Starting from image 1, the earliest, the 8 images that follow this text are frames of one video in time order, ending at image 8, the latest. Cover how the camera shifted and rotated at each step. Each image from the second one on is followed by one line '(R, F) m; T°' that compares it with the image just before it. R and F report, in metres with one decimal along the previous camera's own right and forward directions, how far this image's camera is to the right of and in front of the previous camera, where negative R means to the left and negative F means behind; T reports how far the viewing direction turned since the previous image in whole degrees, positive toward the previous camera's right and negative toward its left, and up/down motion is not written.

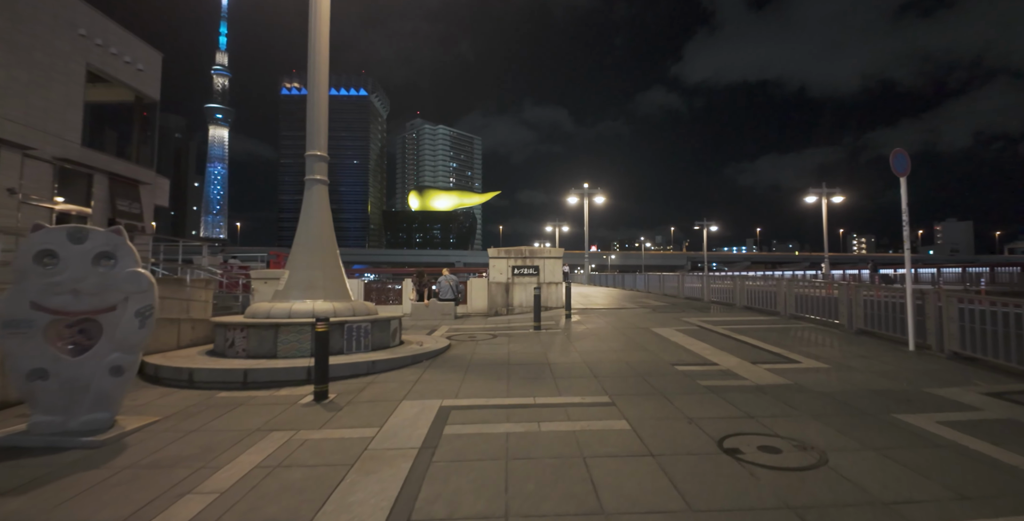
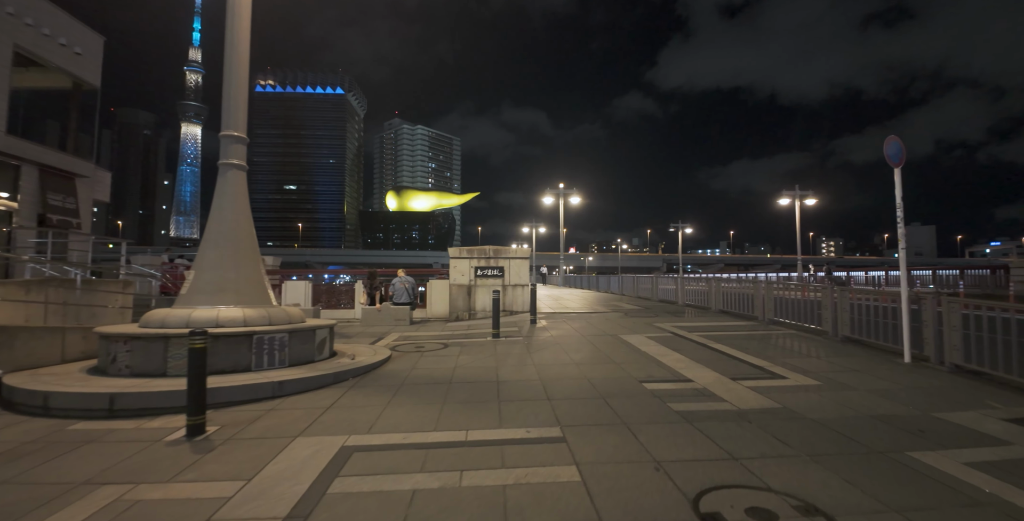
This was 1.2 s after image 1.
(+0.6, +1.1) m; +3°
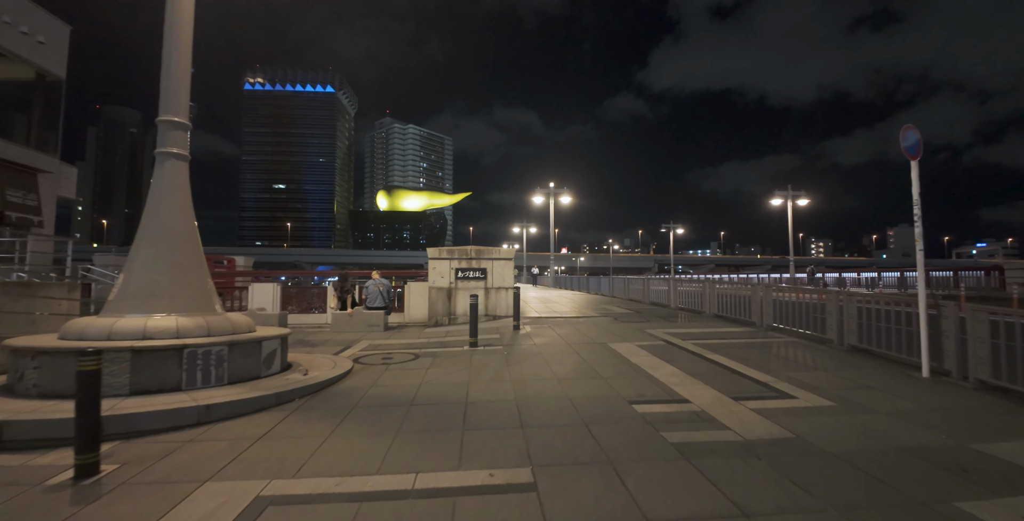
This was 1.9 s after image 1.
(+0.3, +0.8) m; +1°
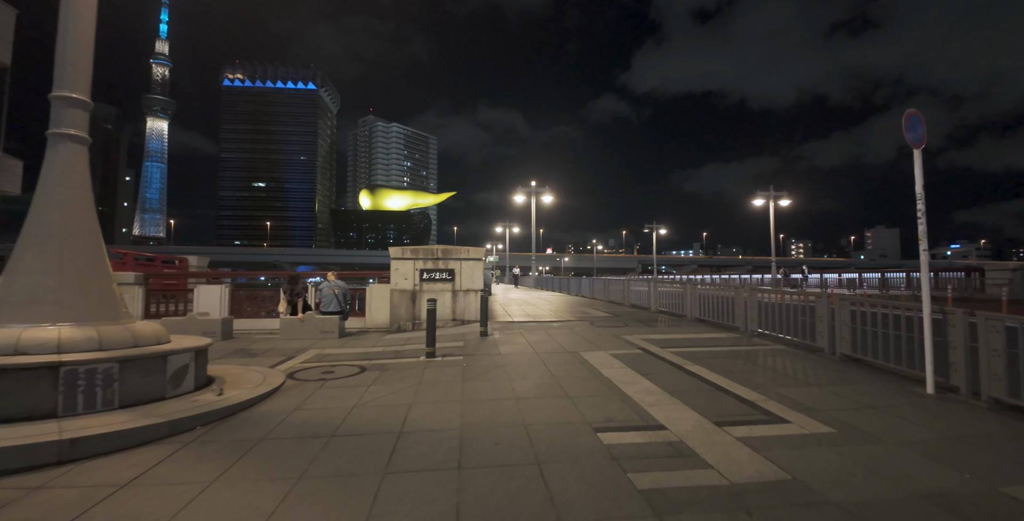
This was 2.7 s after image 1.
(+0.5, +0.8) m; +2°
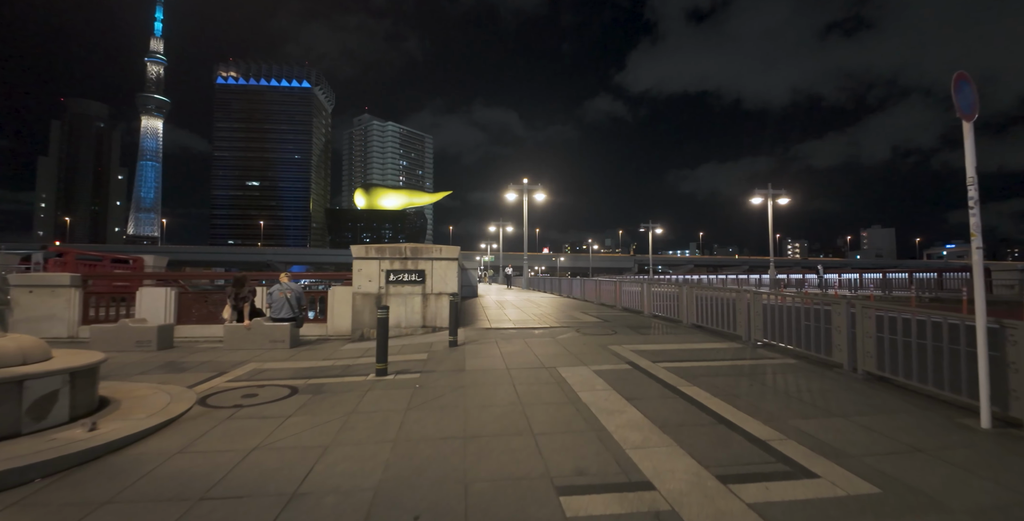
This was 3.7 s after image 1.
(+0.5, +1.1) m; 0°
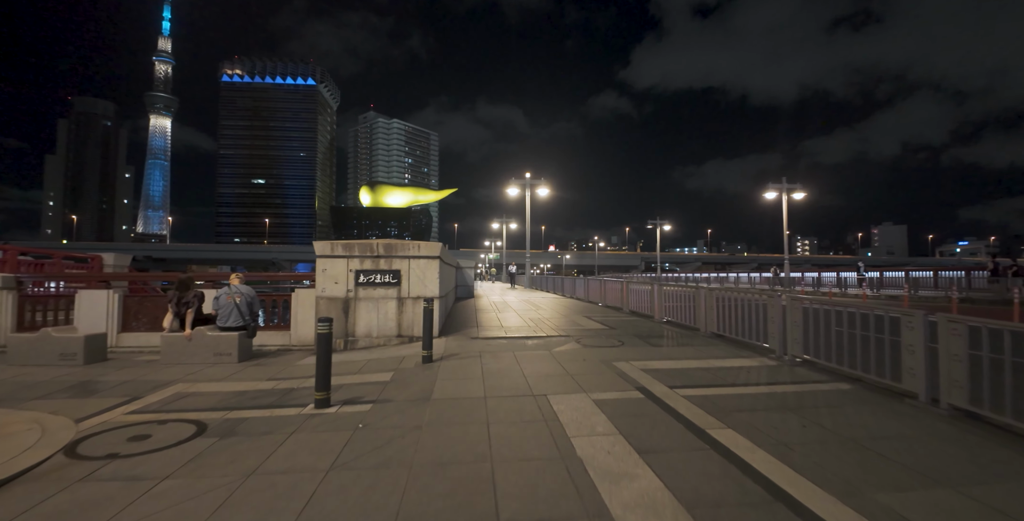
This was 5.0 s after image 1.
(+0.4, +1.4) m; -1°
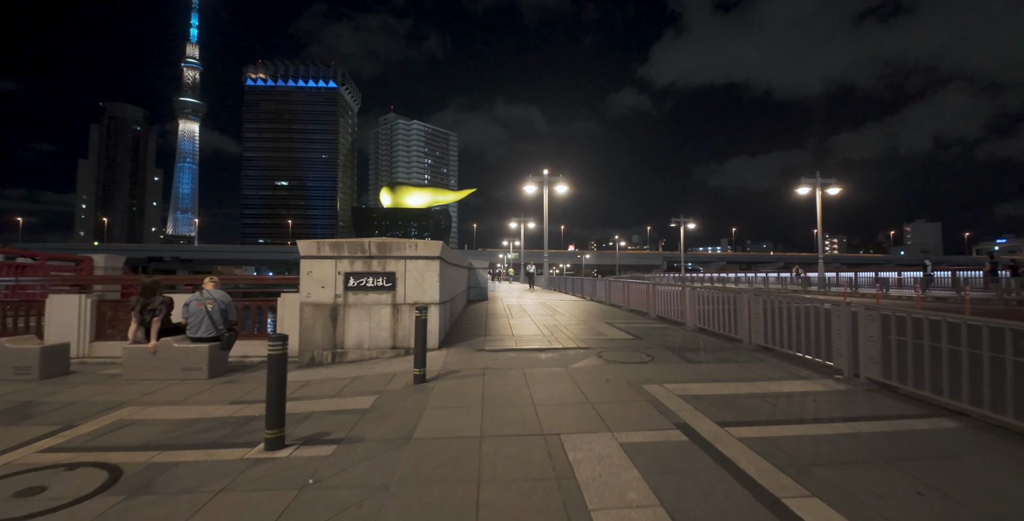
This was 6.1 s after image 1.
(+0.2, +1.1) m; -3°
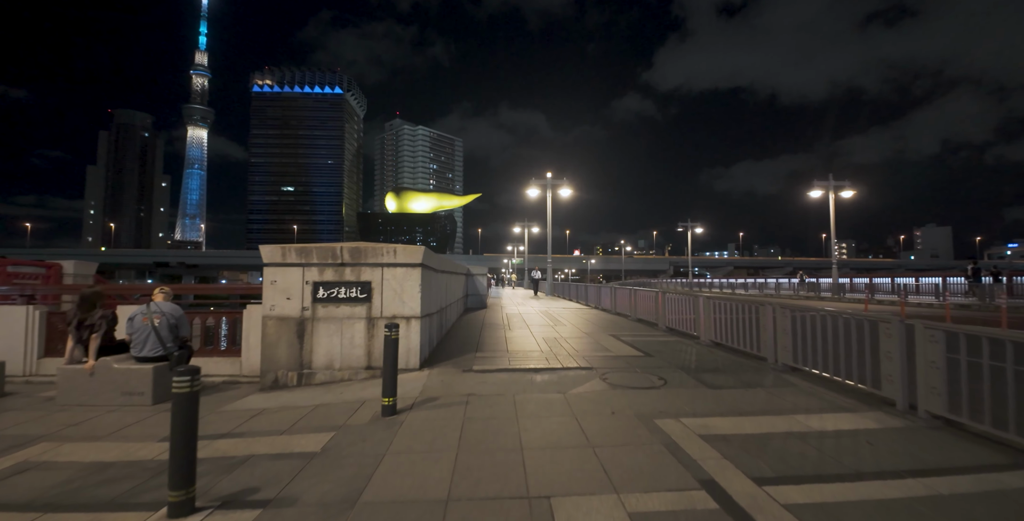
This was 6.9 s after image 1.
(+0.2, +0.9) m; -1°
